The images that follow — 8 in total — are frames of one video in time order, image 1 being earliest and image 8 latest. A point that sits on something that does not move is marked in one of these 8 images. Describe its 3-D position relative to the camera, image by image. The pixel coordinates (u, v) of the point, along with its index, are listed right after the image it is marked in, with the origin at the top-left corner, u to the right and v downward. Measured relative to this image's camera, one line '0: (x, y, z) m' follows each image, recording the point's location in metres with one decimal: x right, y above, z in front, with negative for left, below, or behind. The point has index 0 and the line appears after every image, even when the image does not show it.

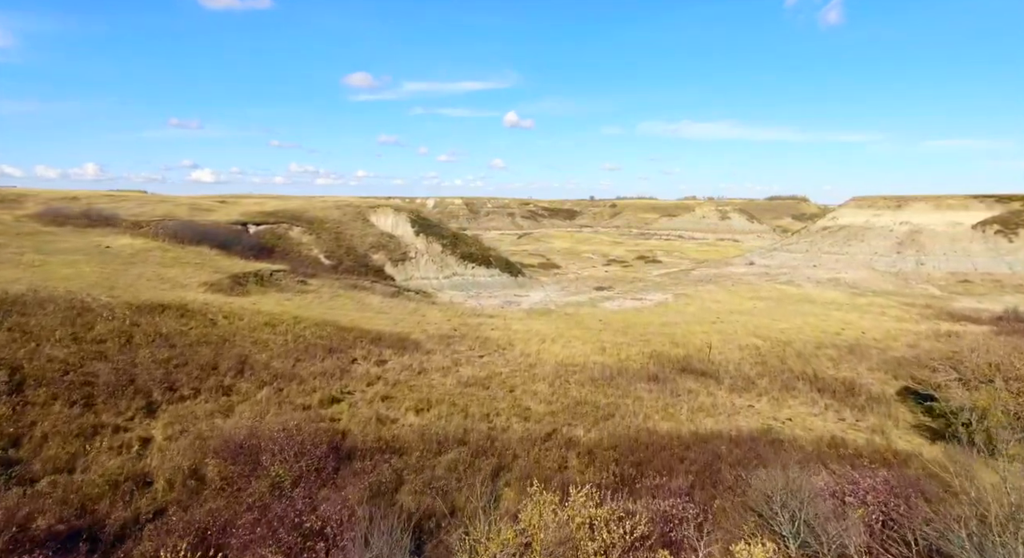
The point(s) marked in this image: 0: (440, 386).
0: (-2.1, -3.1, +17.7) m
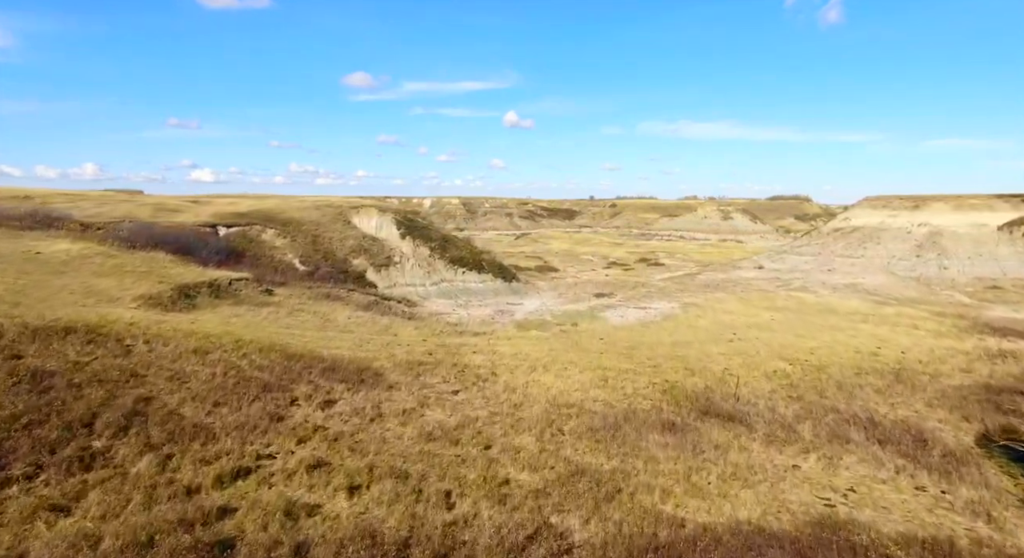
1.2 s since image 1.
0: (-2.6, -3.6, +13.7) m
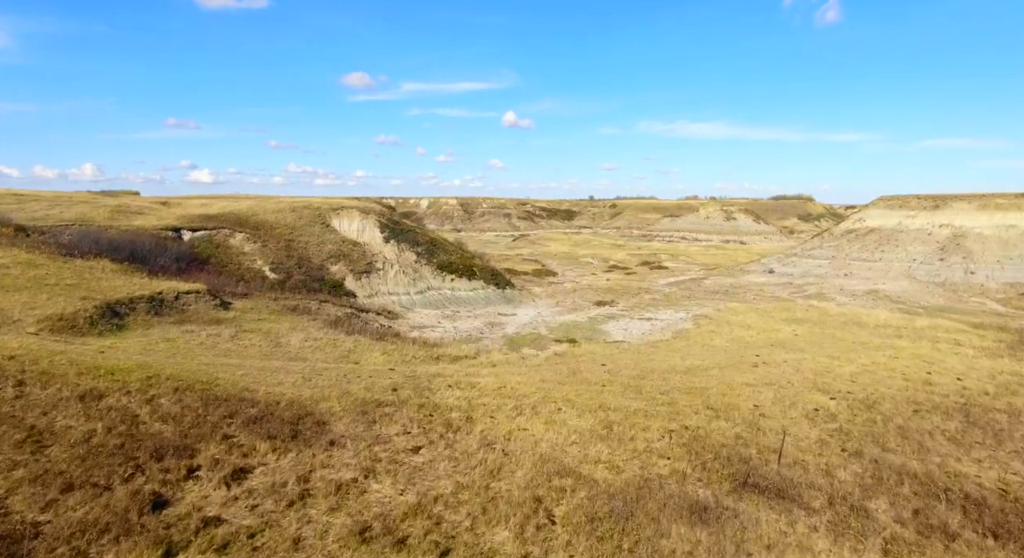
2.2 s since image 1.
0: (-3.1, -4.2, +9.6) m
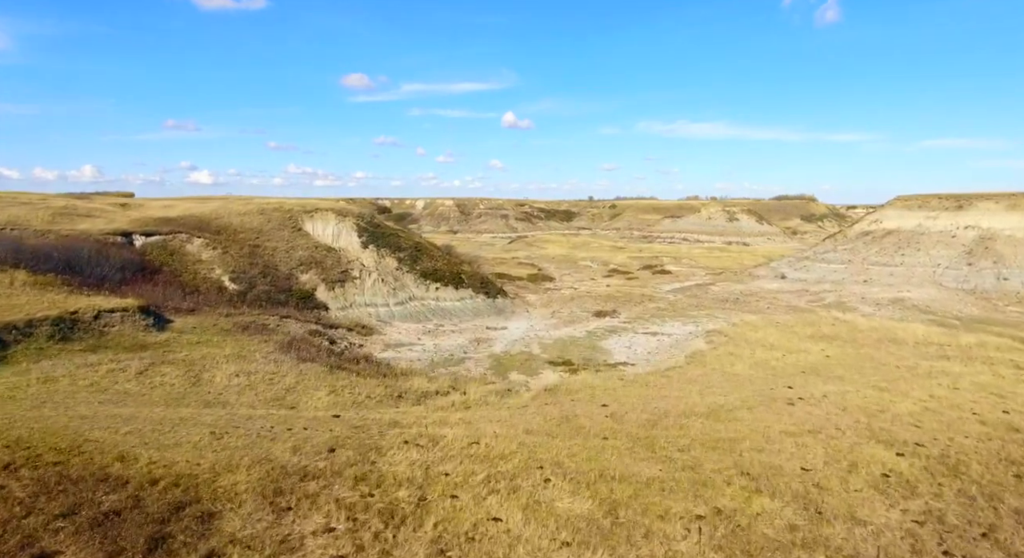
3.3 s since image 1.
0: (-3.7, -4.8, +5.2) m
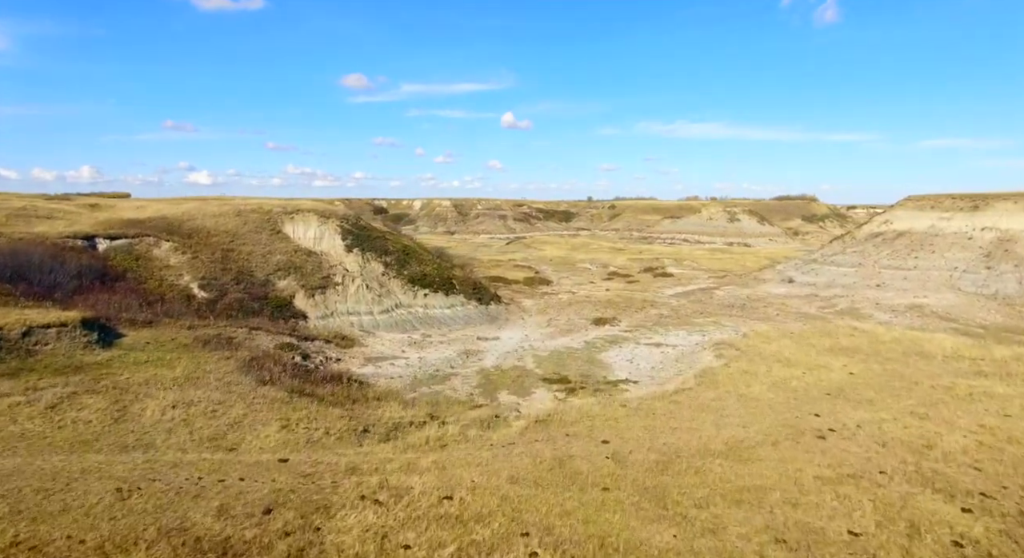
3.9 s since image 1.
0: (-4.1, -5.1, +2.5) m
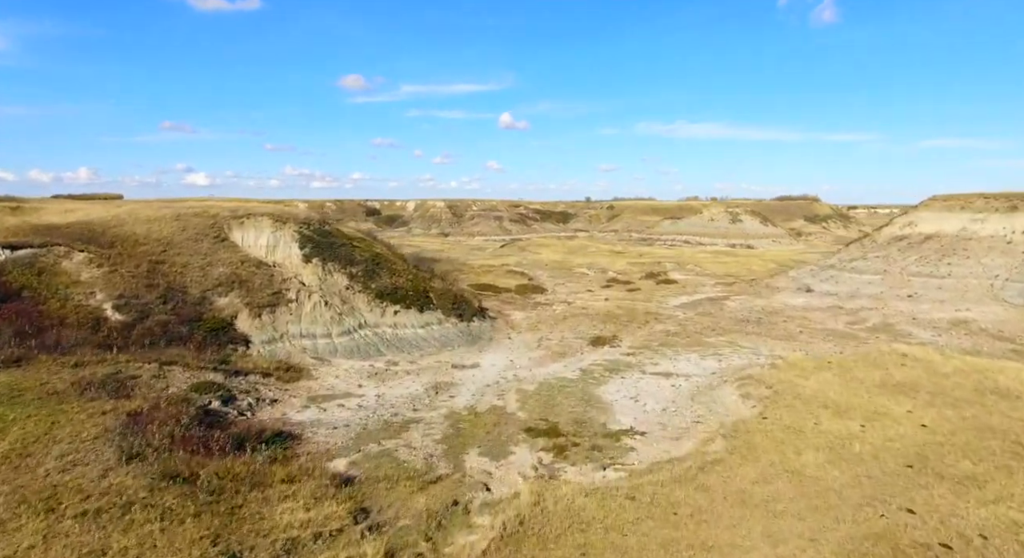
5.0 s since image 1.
0: (-4.9, -5.9, -3.2) m
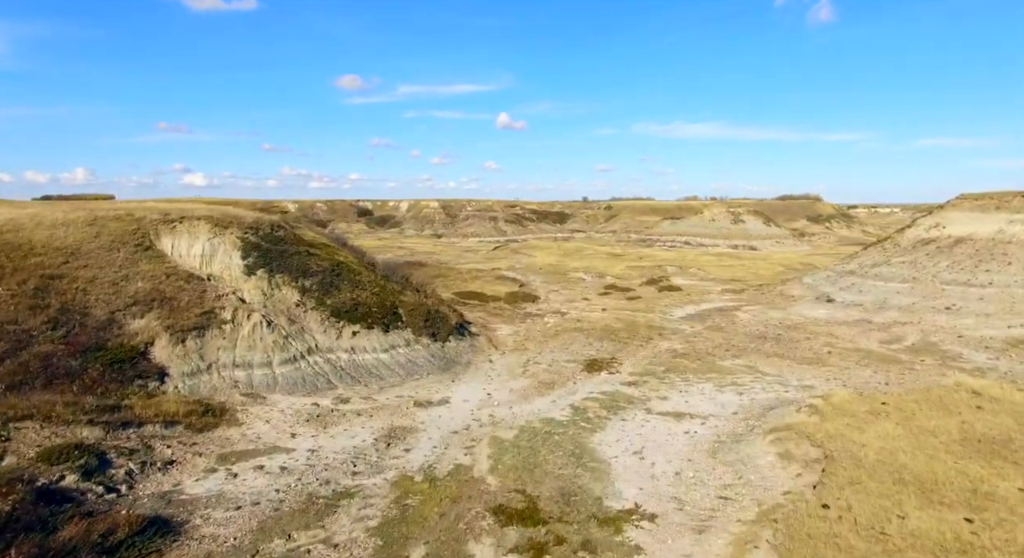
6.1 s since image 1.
0: (-5.8, -6.7, -8.7) m
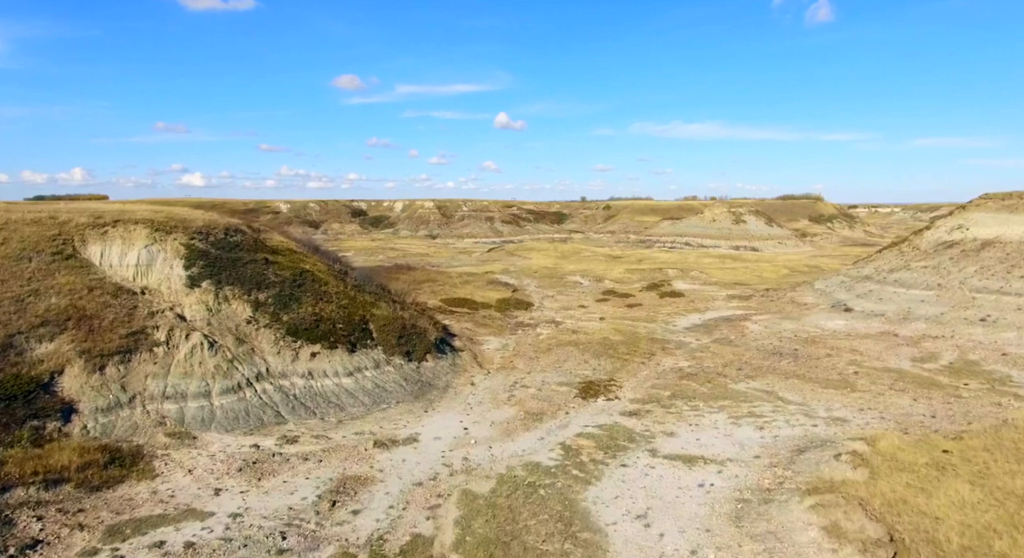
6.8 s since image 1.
0: (-6.4, -7.2, -12.7) m
